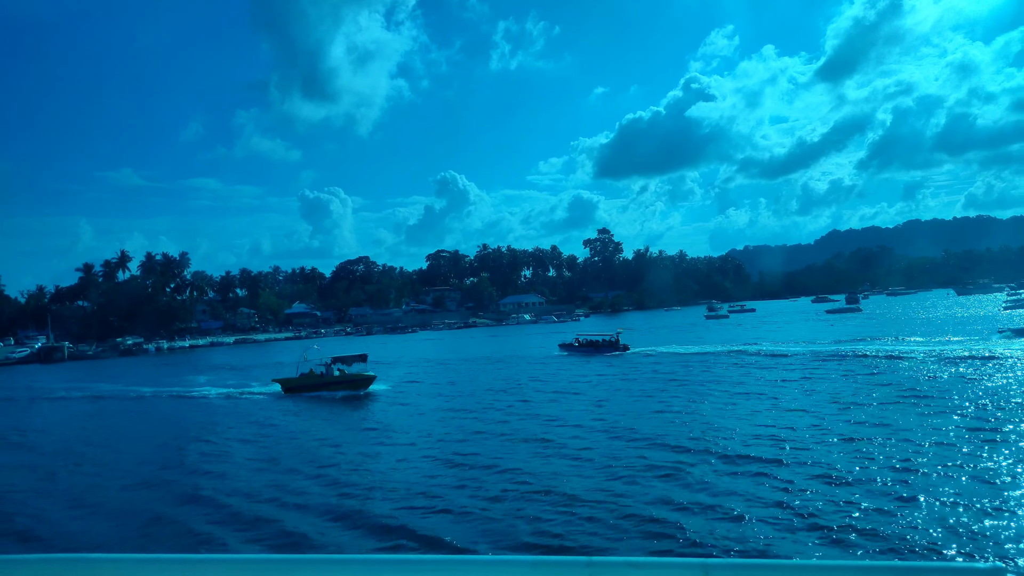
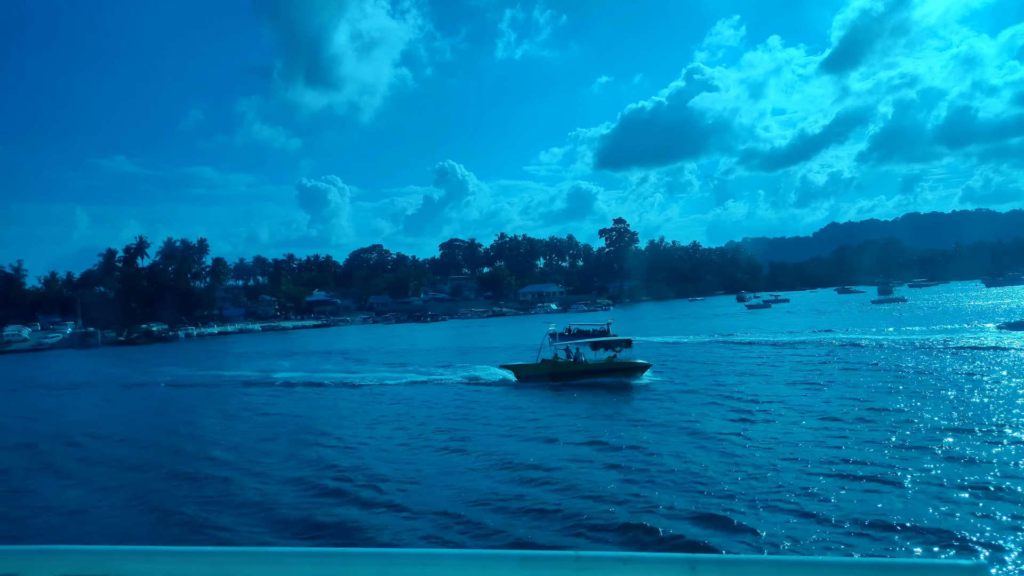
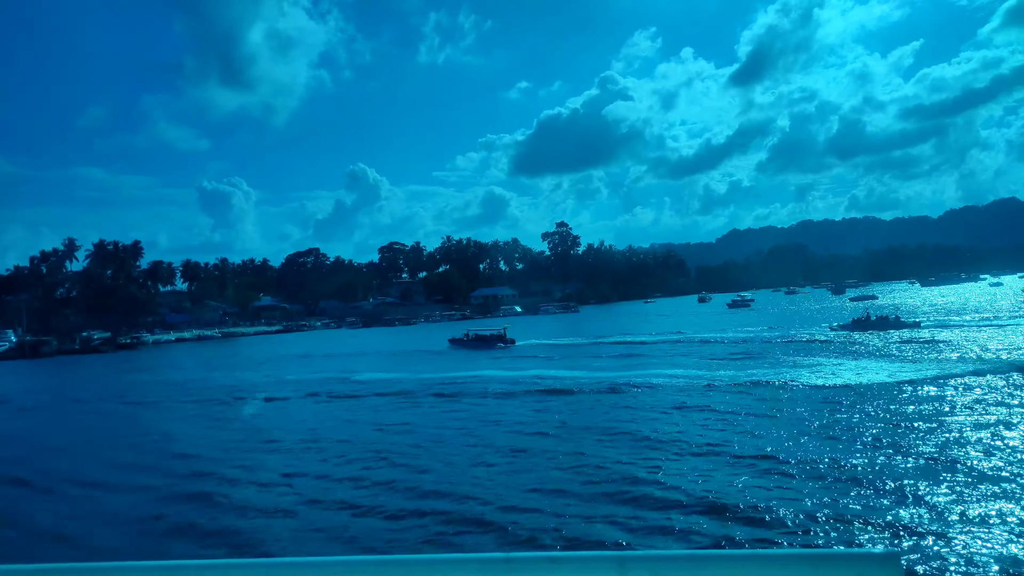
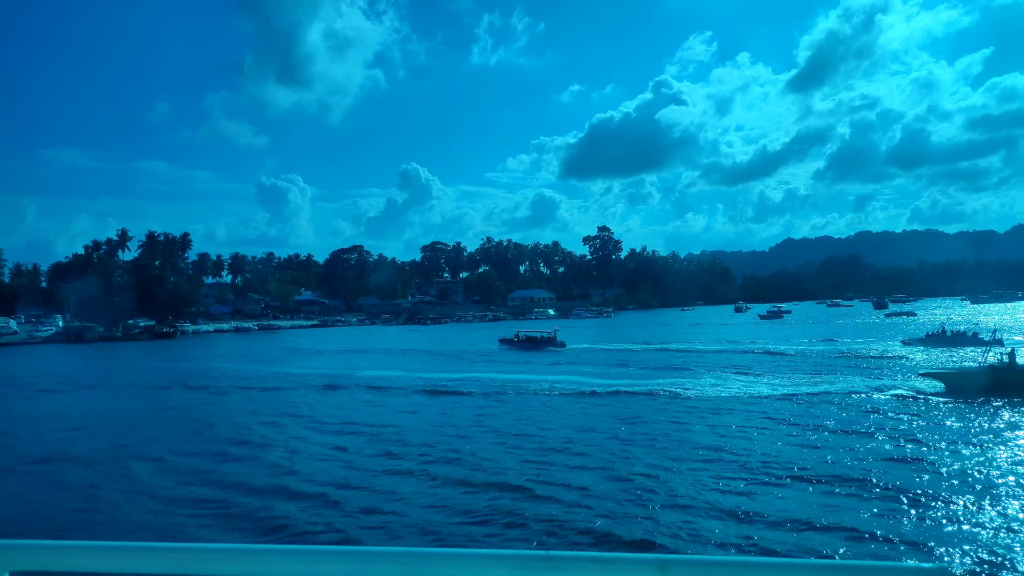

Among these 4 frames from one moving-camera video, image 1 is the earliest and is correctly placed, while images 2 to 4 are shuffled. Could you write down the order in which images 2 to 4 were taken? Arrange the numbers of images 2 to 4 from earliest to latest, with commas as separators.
2, 4, 3
